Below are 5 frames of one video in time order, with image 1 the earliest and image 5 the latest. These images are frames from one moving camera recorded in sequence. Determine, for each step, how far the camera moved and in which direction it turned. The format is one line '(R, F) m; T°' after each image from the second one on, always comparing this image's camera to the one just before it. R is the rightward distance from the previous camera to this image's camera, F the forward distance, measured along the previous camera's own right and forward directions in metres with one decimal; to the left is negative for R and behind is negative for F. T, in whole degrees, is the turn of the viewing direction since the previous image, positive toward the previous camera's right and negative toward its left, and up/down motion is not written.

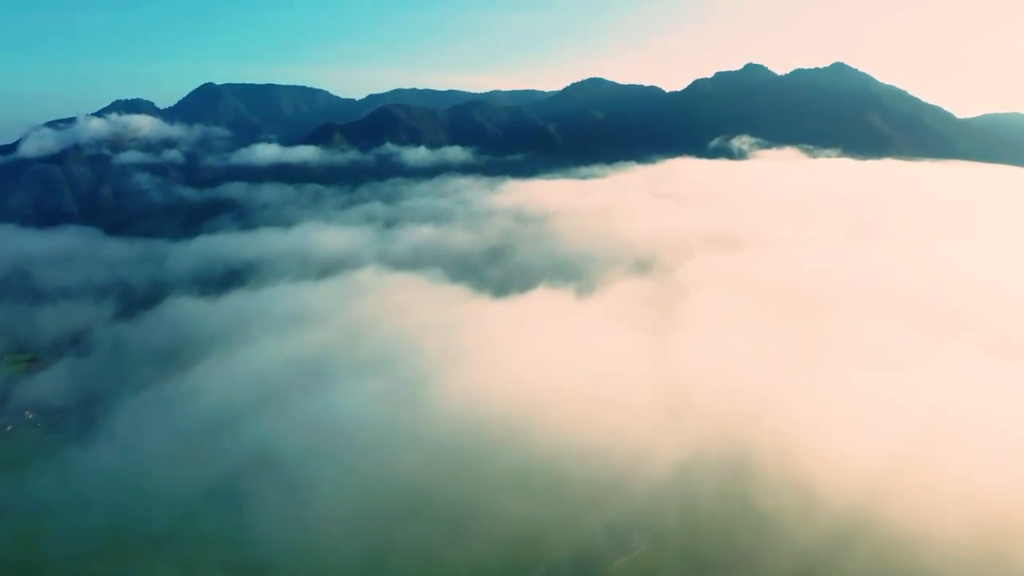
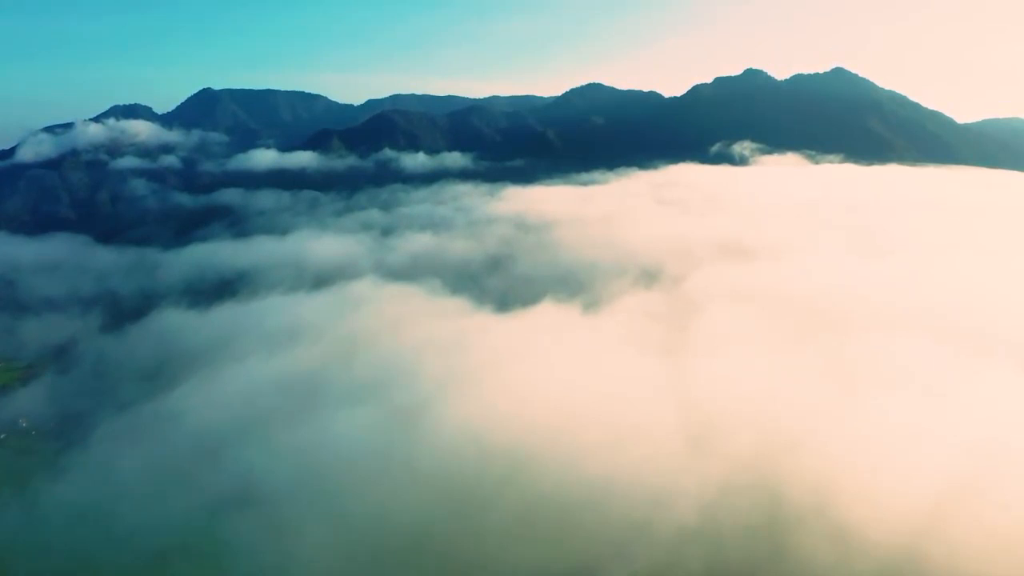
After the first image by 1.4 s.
(-0.5, +3.9) m; 0°
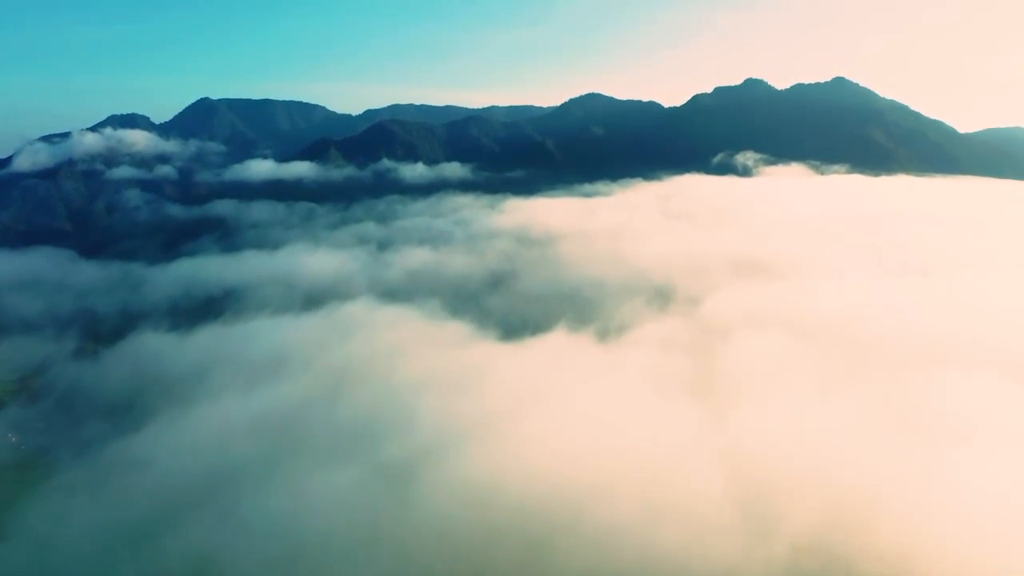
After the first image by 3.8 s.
(-1.0, +6.8) m; 0°
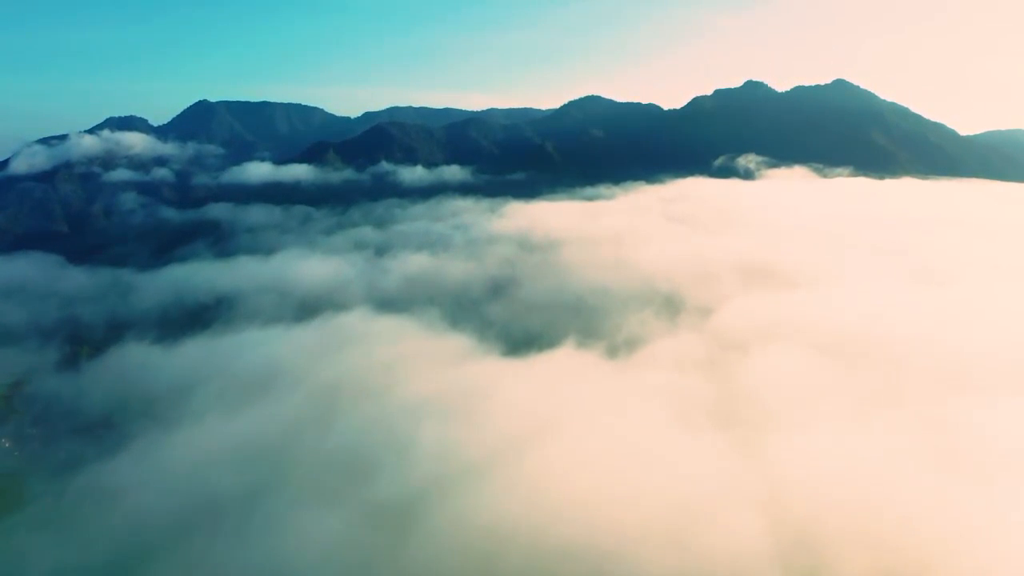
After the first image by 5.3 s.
(-0.5, +4.2) m; 0°
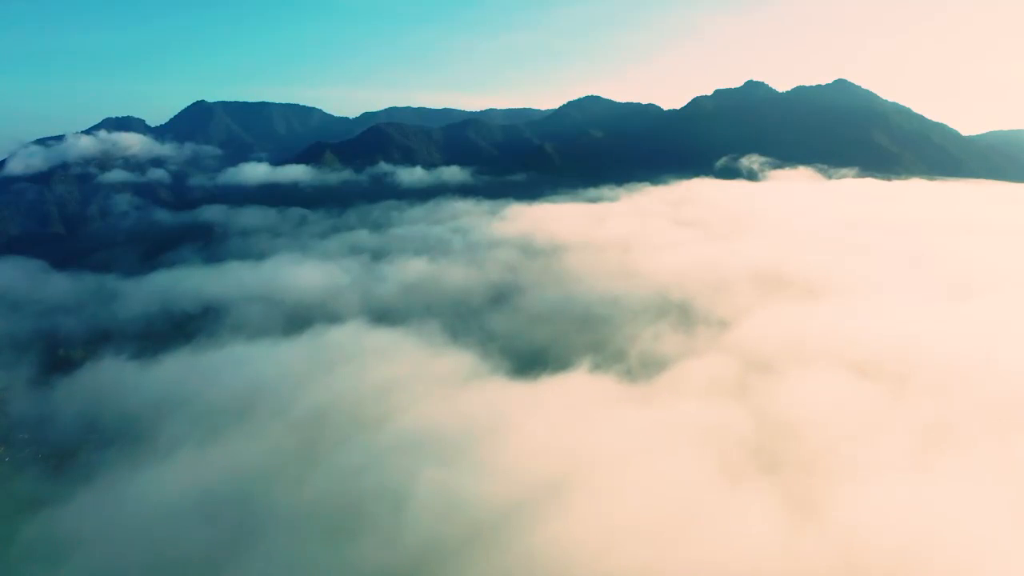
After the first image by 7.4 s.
(-0.7, +5.7) m; 0°
